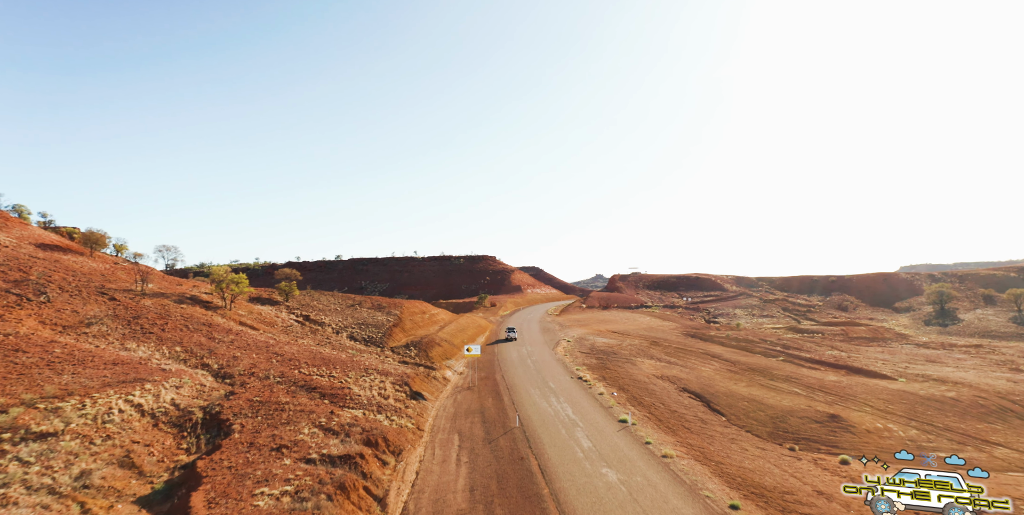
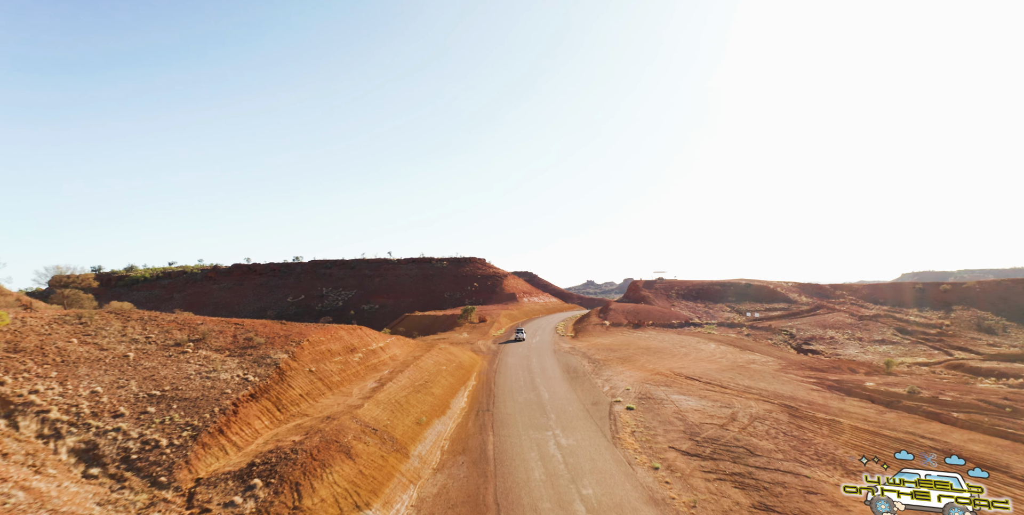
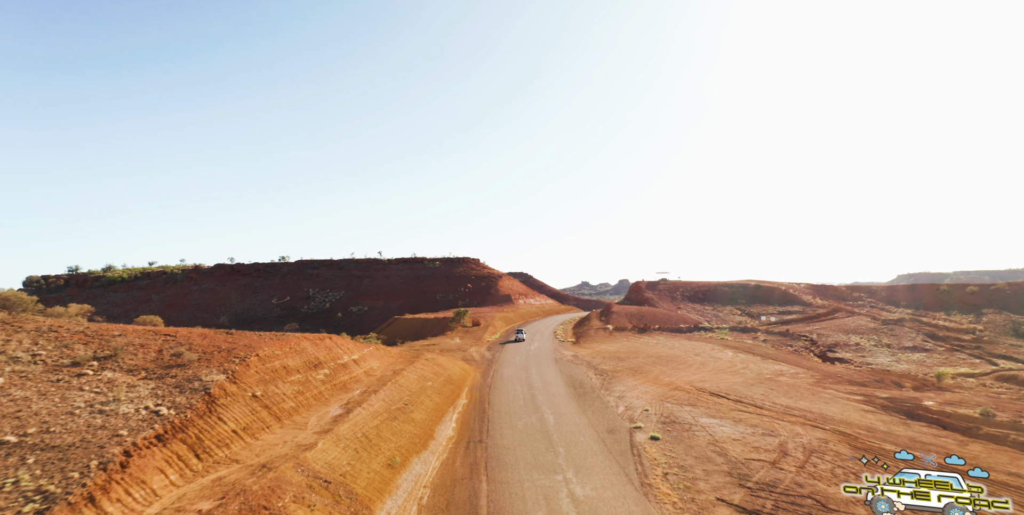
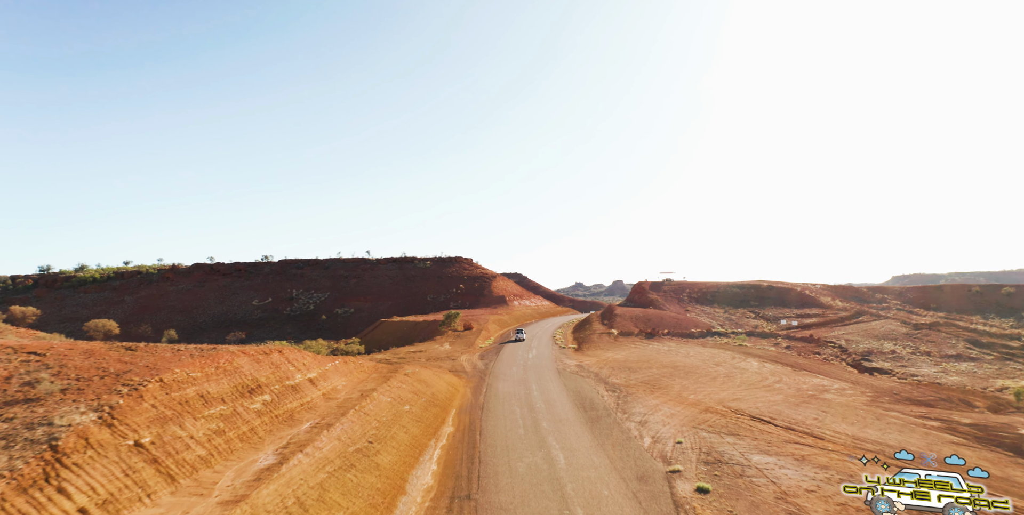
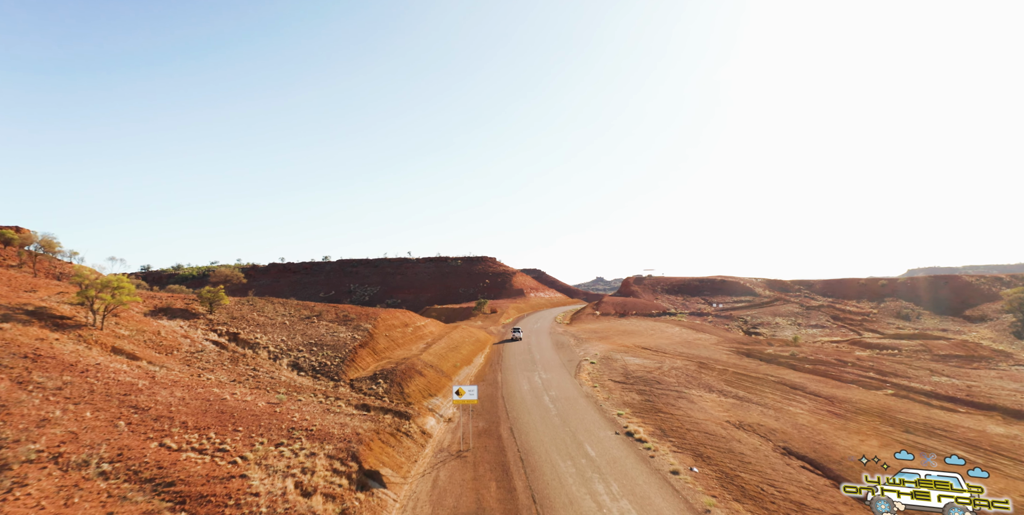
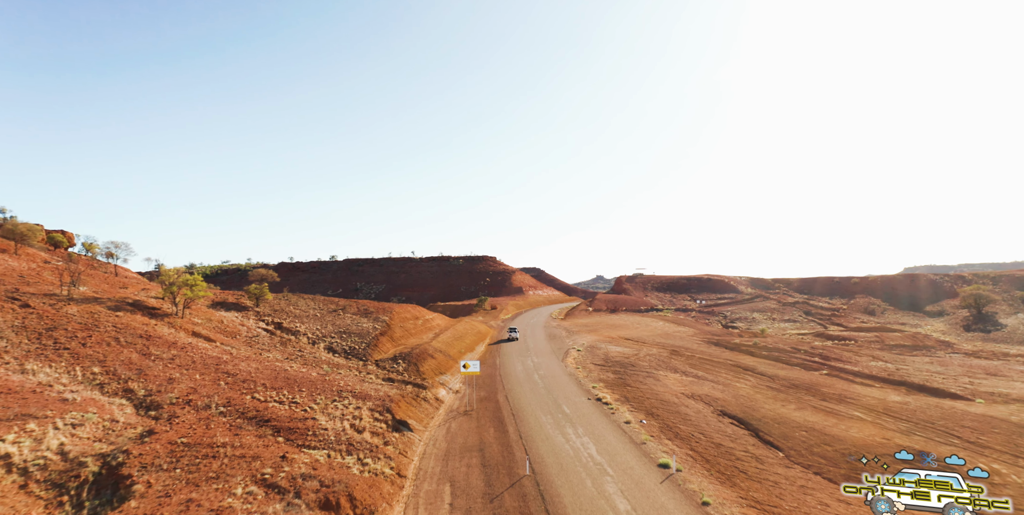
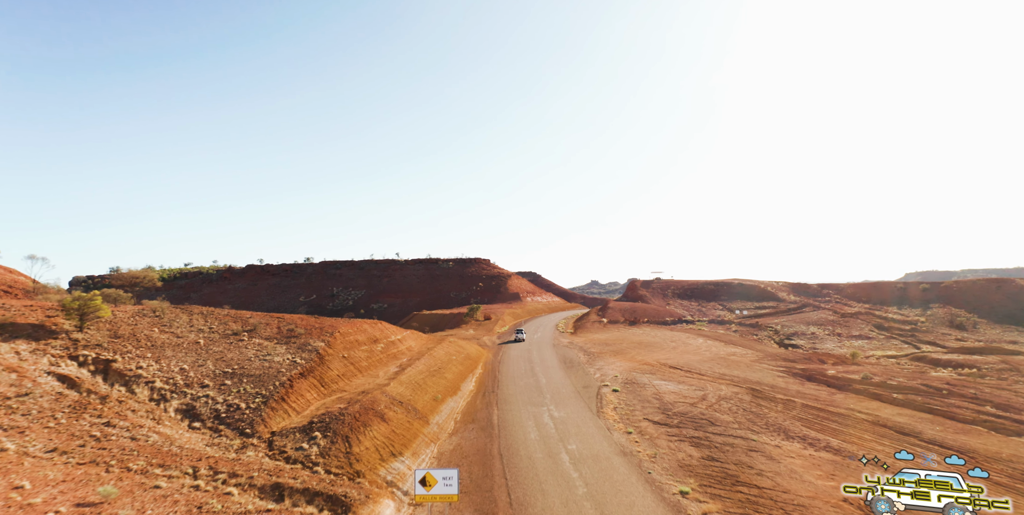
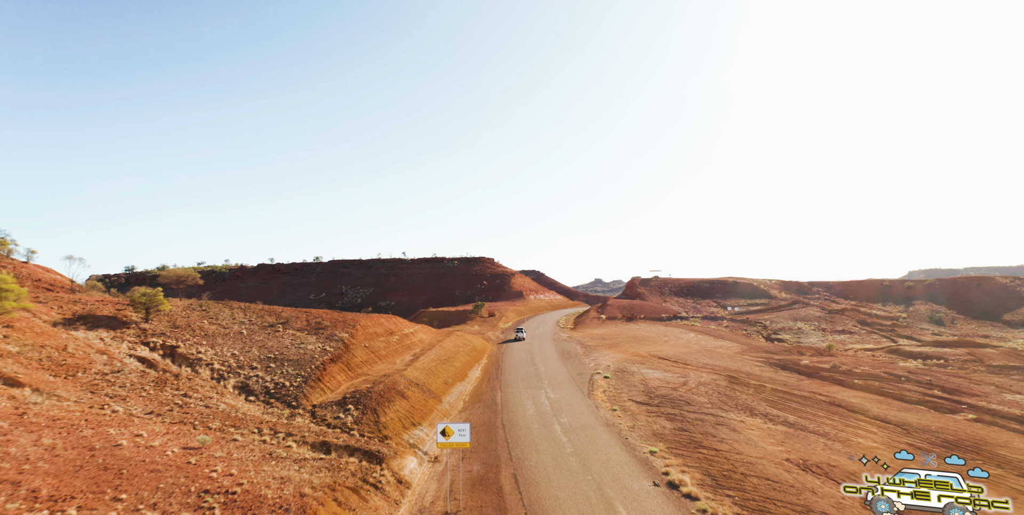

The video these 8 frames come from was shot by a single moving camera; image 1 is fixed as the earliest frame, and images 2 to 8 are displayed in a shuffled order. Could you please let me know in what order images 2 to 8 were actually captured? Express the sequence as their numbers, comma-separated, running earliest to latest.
6, 5, 8, 7, 2, 3, 4
